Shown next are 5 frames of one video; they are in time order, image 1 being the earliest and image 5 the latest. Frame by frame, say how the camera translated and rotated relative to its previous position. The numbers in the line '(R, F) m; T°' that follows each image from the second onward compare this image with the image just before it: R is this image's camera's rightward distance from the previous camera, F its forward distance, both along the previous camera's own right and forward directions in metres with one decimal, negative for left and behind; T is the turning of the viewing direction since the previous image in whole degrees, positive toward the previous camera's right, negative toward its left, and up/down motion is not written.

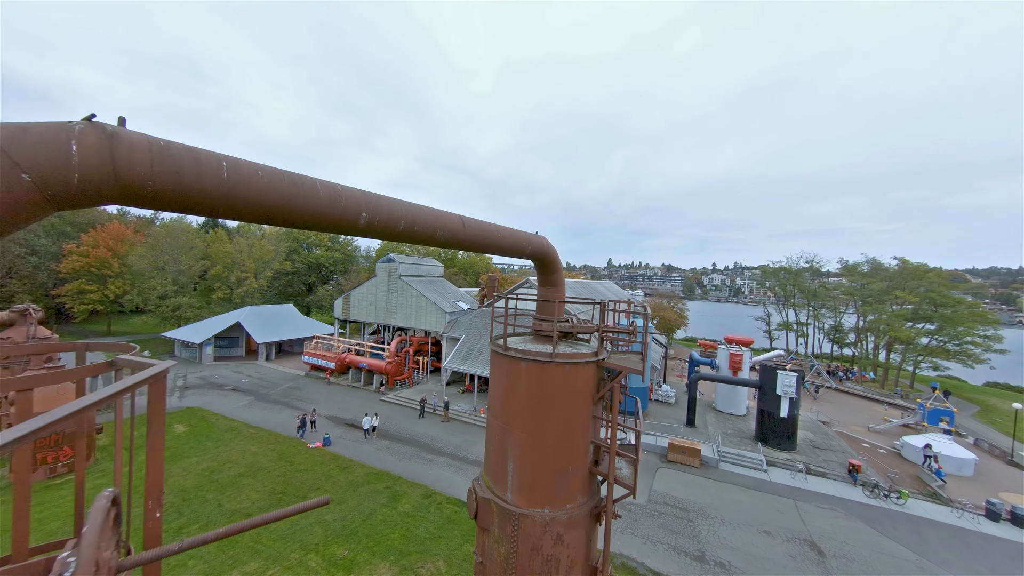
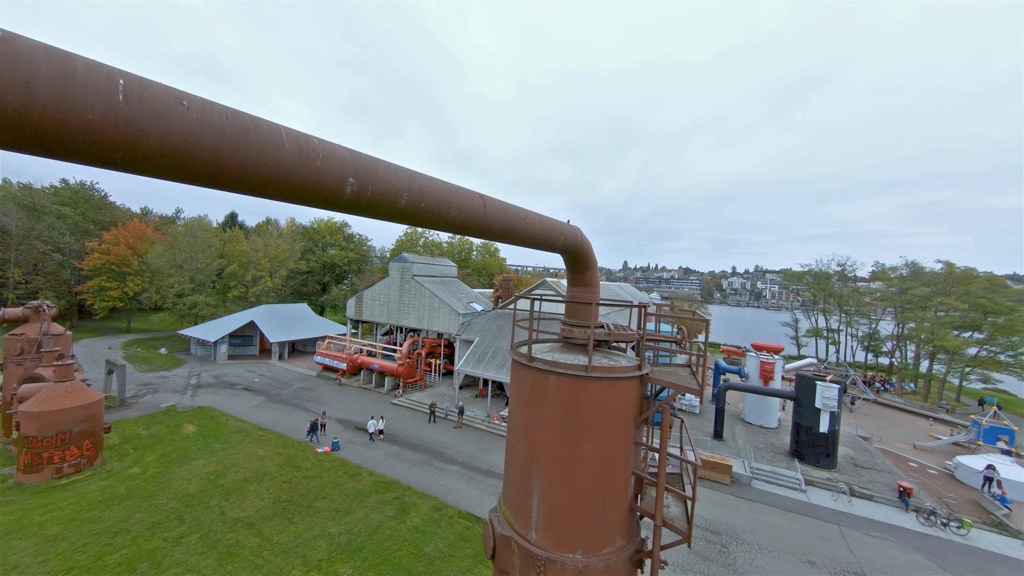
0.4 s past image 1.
(-0.2, +1.0) m; -2°
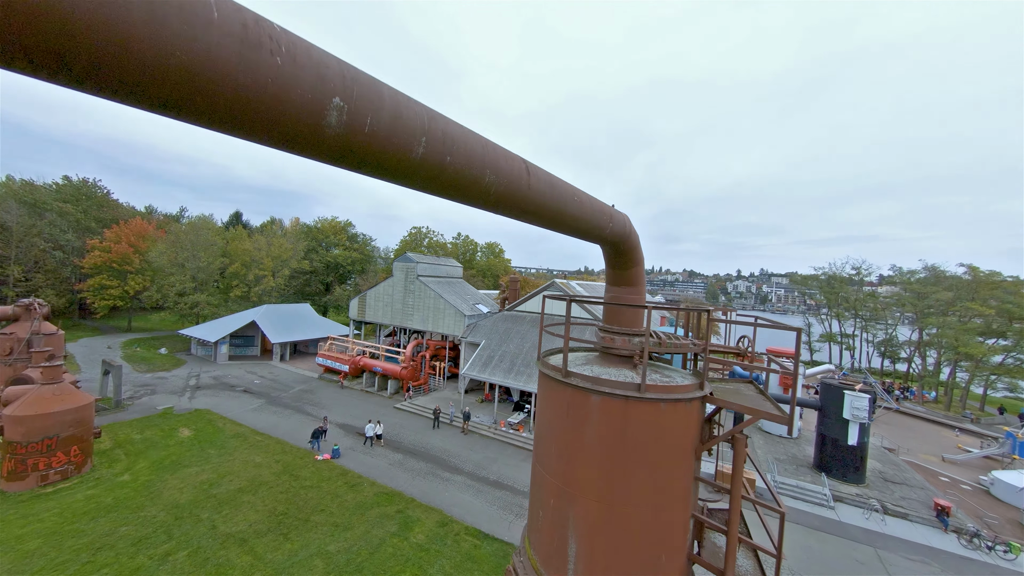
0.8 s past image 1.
(-0.3, +0.9) m; -1°
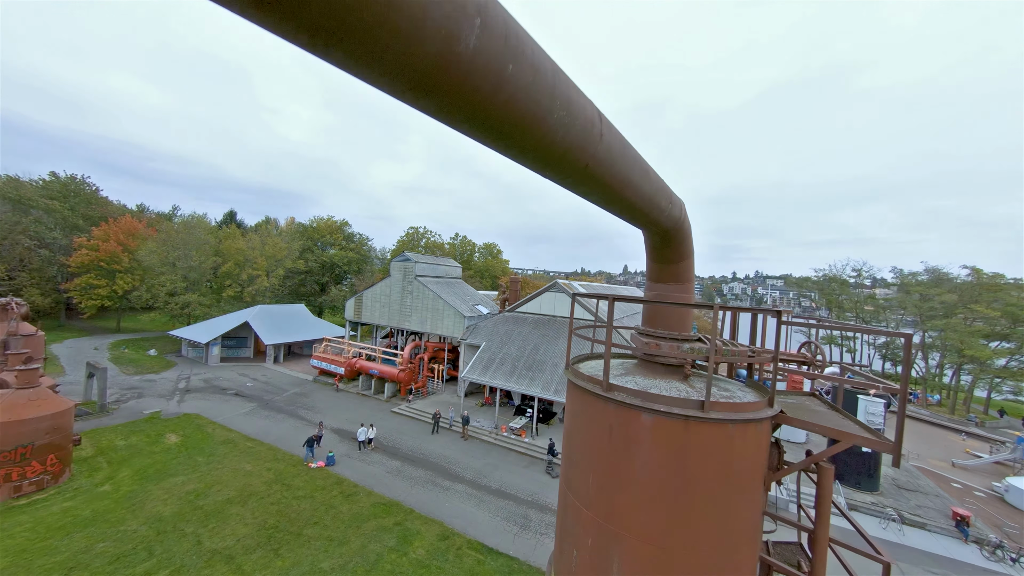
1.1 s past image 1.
(-0.3, +0.7) m; +1°
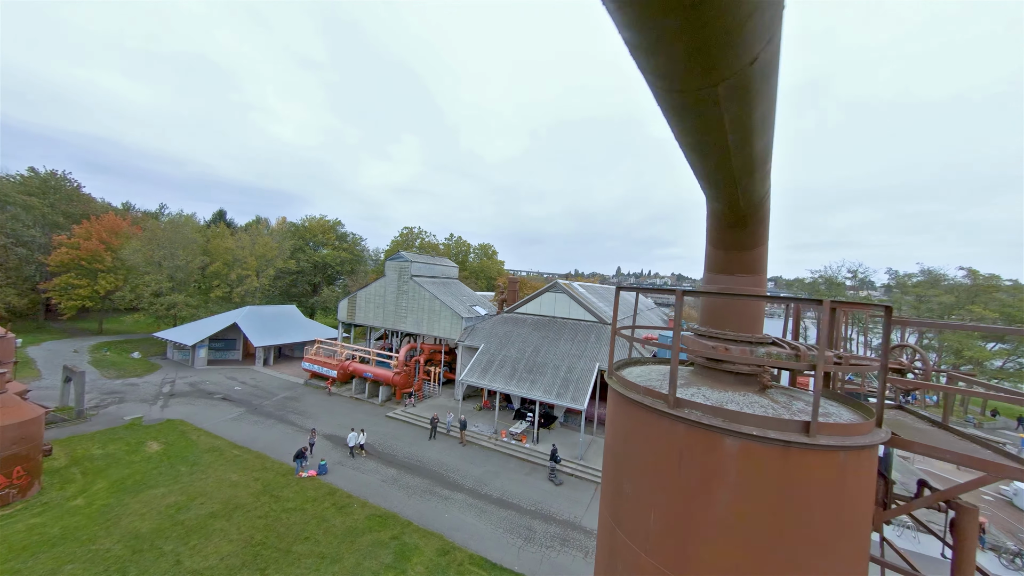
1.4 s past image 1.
(-0.4, +0.7) m; +1°
